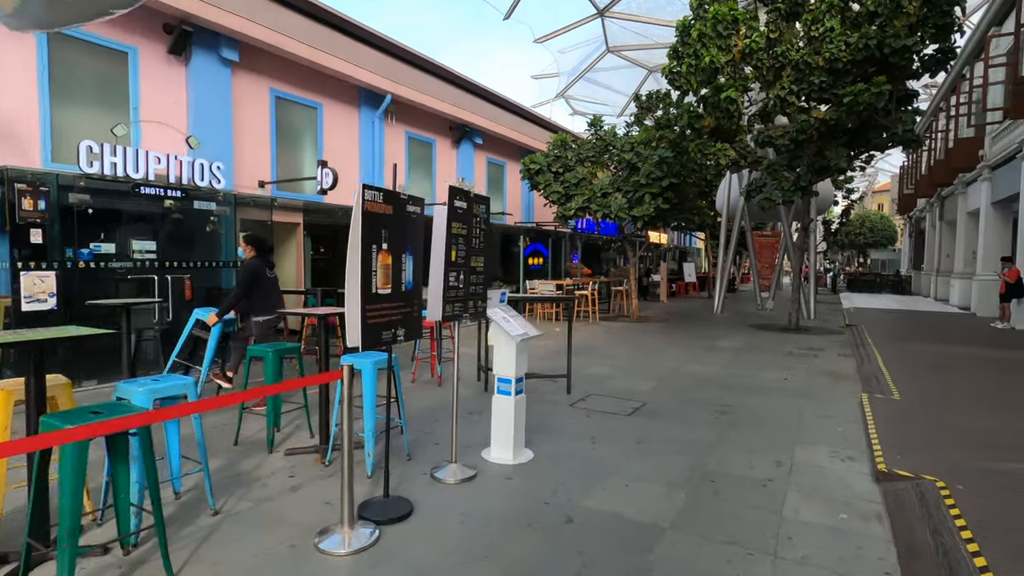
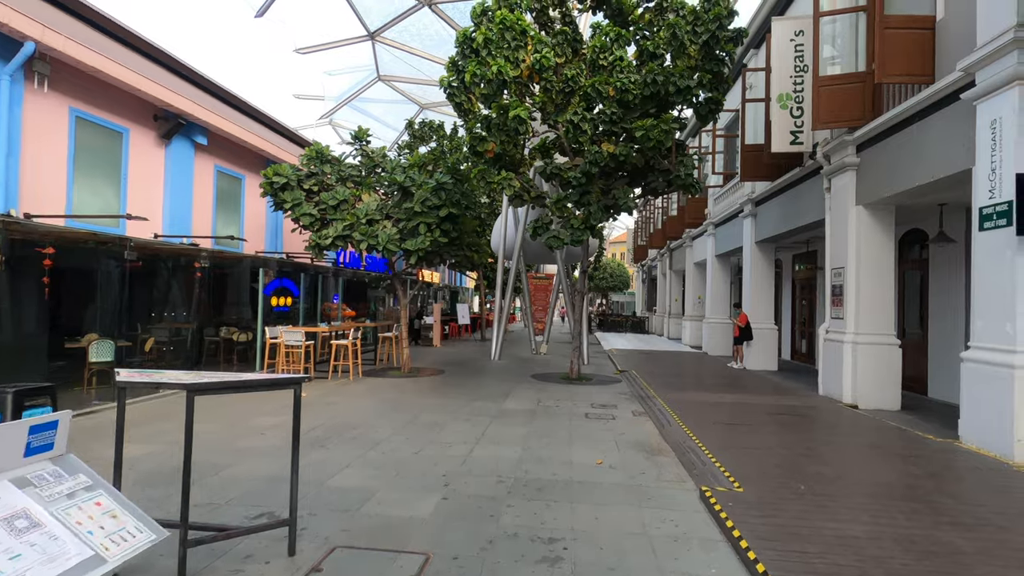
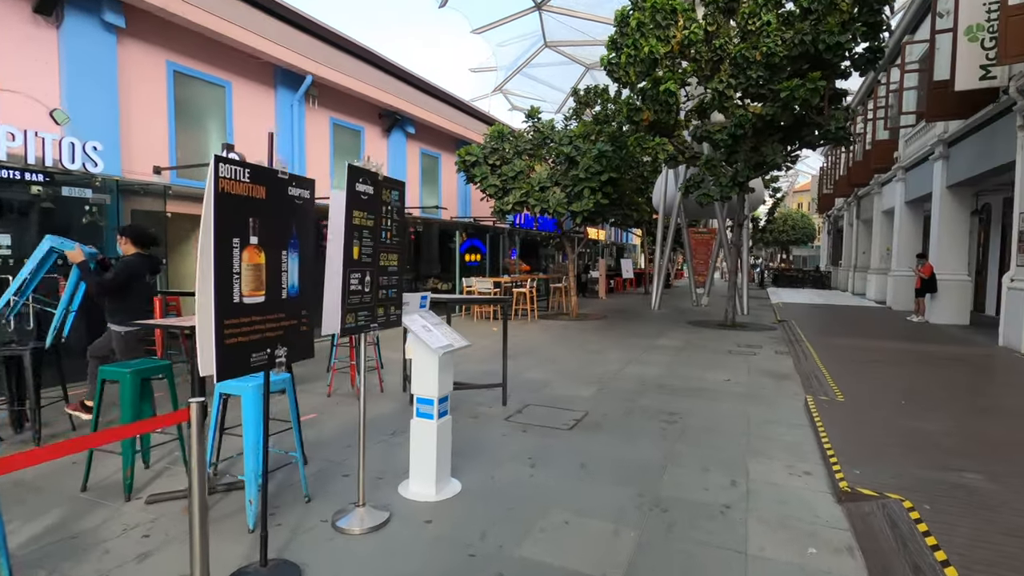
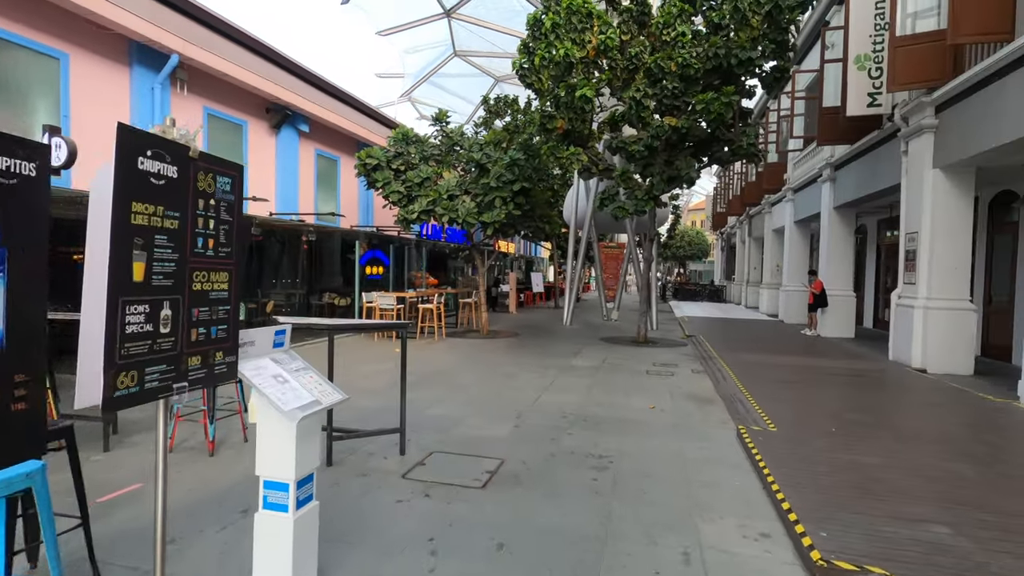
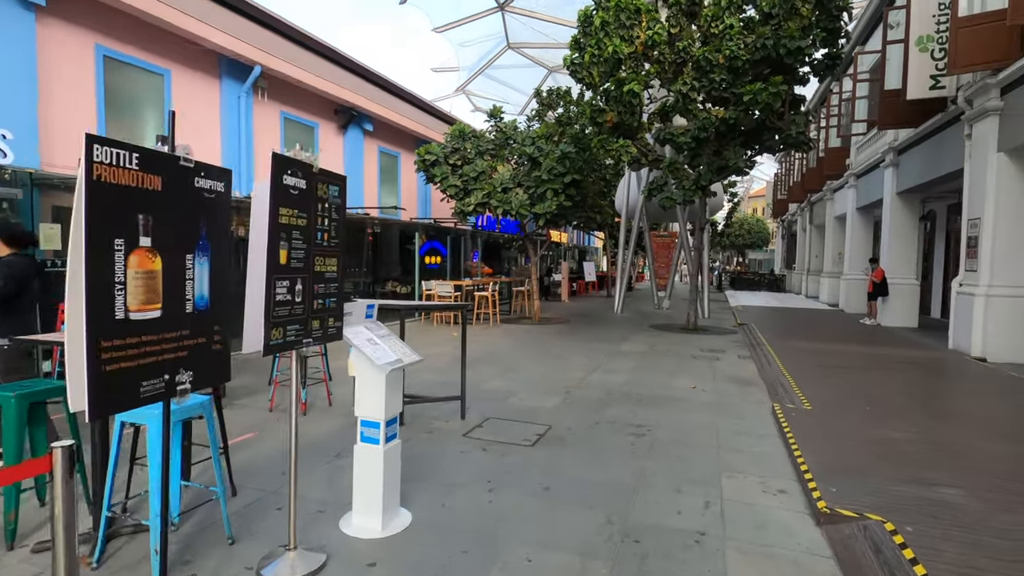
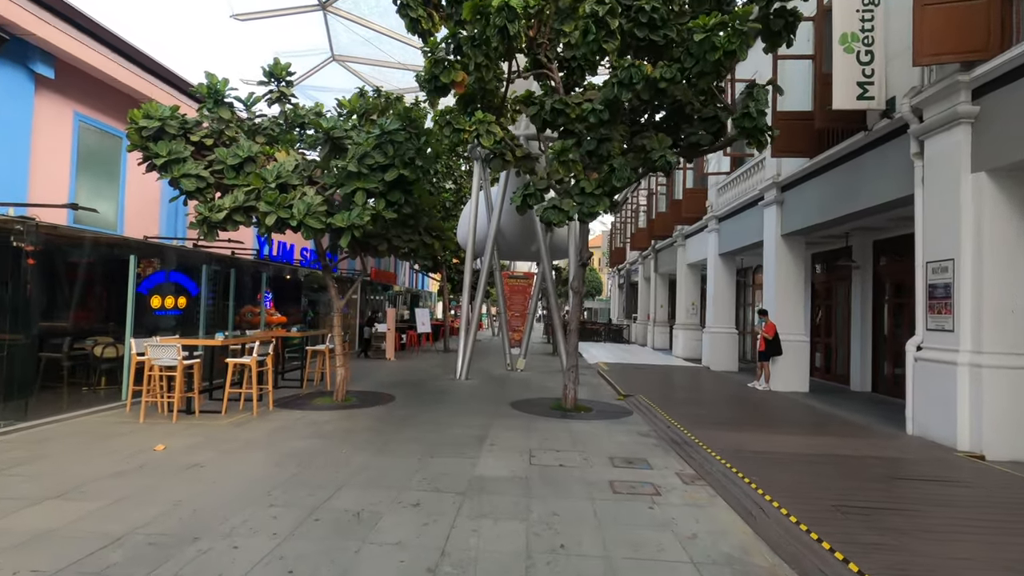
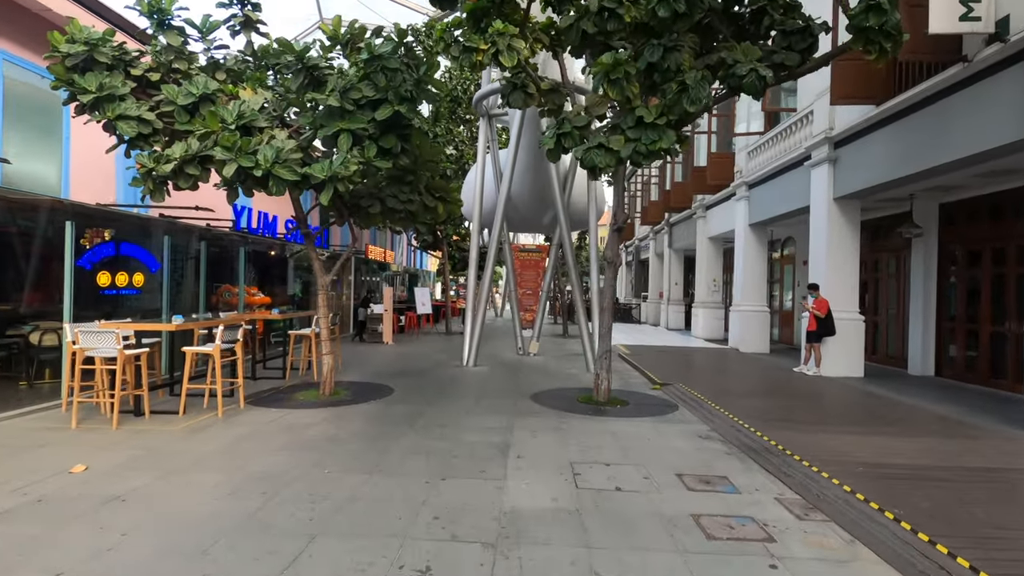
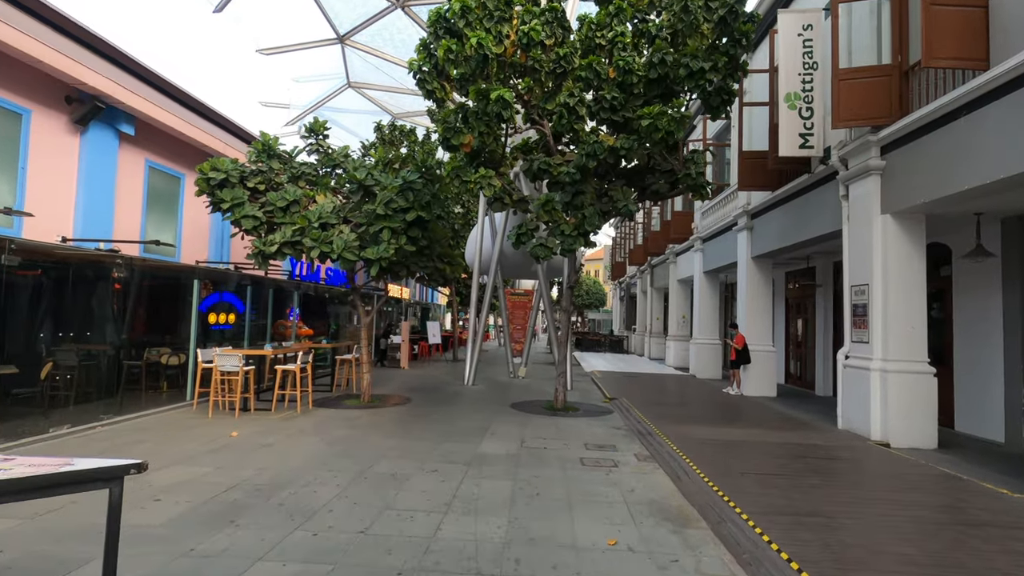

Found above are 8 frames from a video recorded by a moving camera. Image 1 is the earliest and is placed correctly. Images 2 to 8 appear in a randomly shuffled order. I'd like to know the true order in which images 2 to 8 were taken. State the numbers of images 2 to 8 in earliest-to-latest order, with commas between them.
3, 5, 4, 2, 8, 6, 7
